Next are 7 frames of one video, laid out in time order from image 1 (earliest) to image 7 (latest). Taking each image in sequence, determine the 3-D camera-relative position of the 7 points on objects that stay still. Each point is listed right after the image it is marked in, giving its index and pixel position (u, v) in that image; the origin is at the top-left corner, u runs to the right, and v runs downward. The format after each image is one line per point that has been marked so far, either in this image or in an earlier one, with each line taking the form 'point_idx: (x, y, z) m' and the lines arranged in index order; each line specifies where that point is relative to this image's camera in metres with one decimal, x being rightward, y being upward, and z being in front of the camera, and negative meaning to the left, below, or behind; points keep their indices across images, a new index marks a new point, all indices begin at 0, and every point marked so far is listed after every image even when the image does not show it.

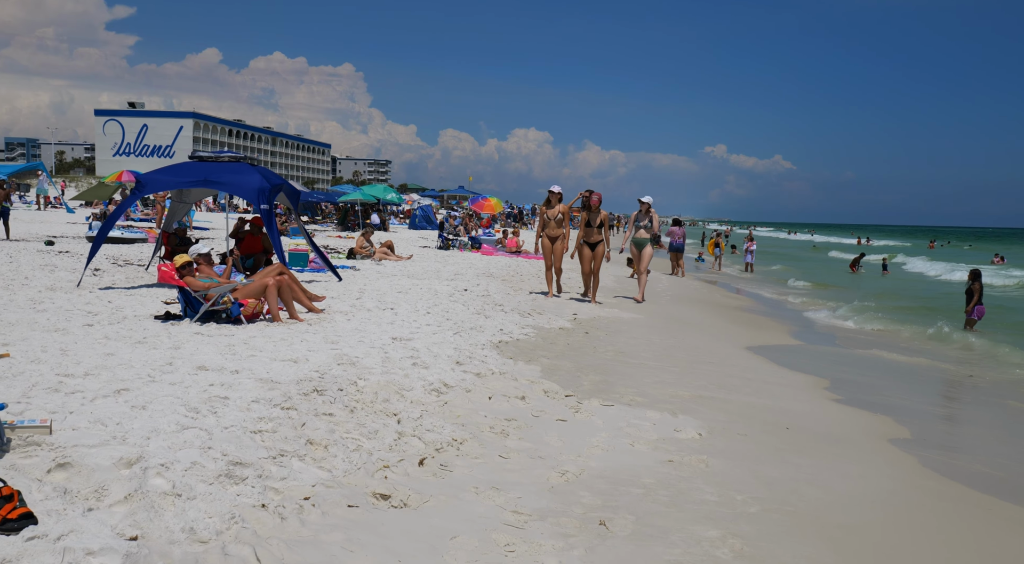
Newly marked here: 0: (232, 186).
0: (-4.3, +1.5, +10.5) m
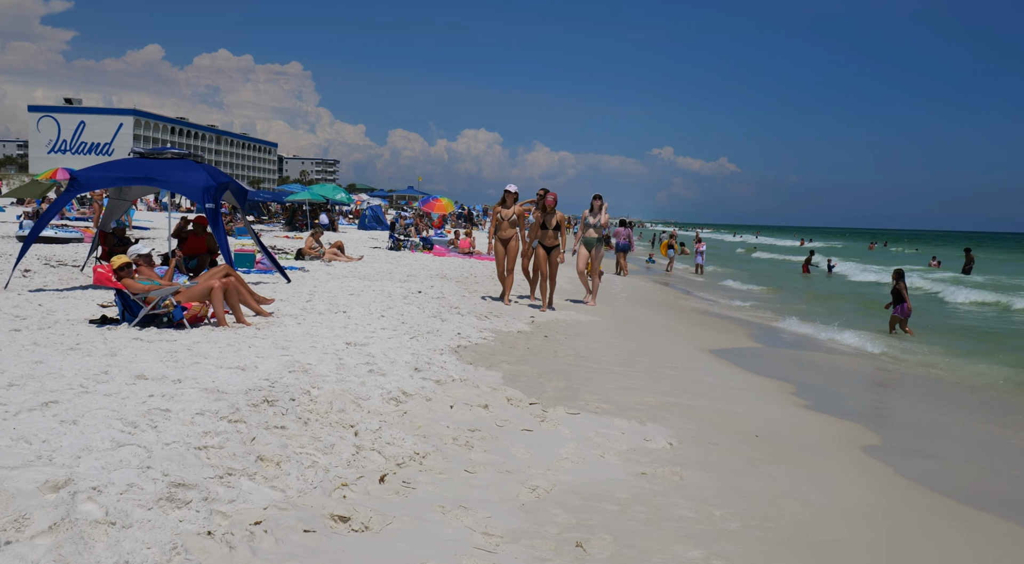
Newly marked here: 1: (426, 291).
0: (-5.0, +1.5, +10.0) m
1: (-1.5, -0.1, +11.8) m
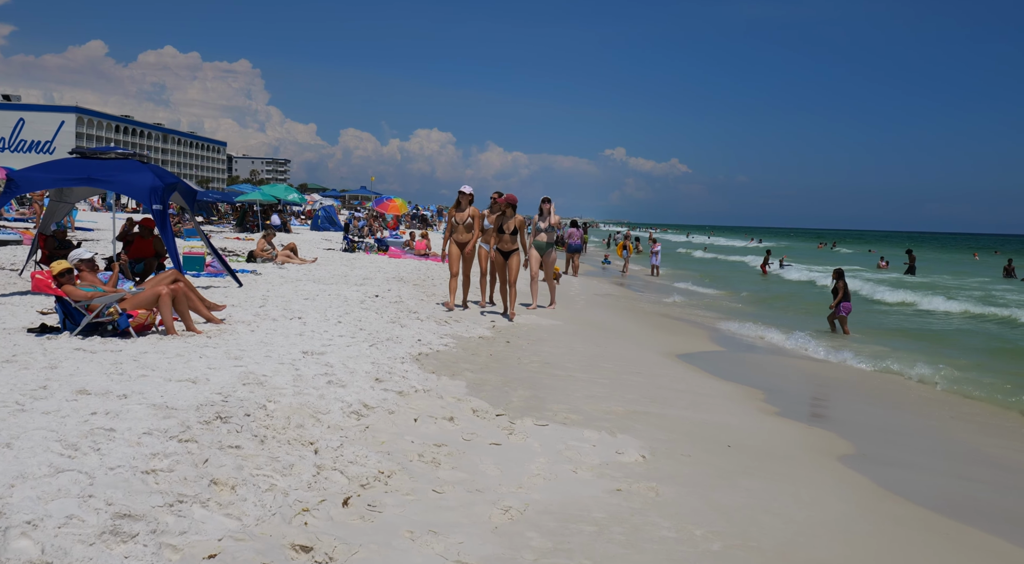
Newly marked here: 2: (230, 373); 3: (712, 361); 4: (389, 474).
0: (-5.5, +1.4, +9.5) m
1: (-2.2, -0.2, +11.5) m
2: (-2.2, -0.7, +5.3) m
3: (+2.4, -0.9, +8.0) m
4: (-0.7, -1.0, +3.7) m
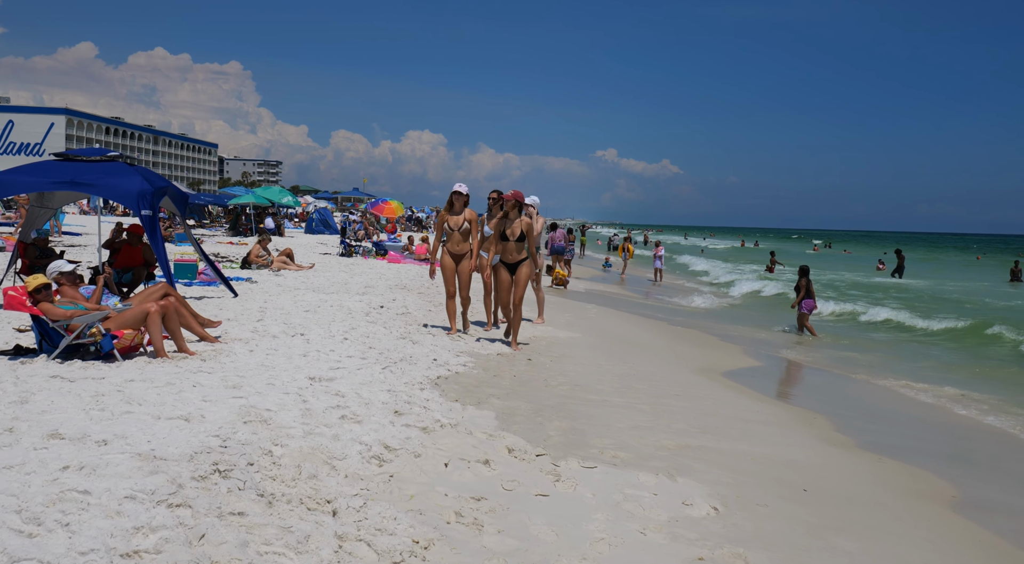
0: (-5.3, +1.2, +8.8) m
1: (-2.0, -0.4, +10.9) m
2: (-1.9, -0.8, +4.6) m
3: (+2.6, -1.1, +7.3) m
4: (-0.4, -1.2, +3.0) m
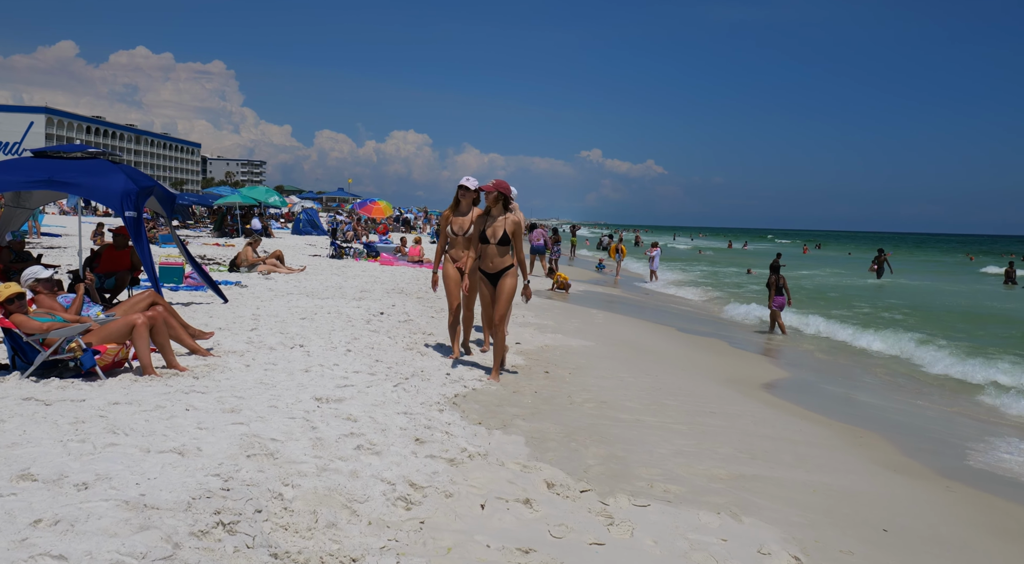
0: (-5.2, +1.1, +8.2) m
1: (-1.9, -0.4, +10.3) m
2: (-1.7, -0.9, +4.0) m
3: (+2.8, -1.1, +6.9) m
4: (-0.1, -1.2, +2.5) m
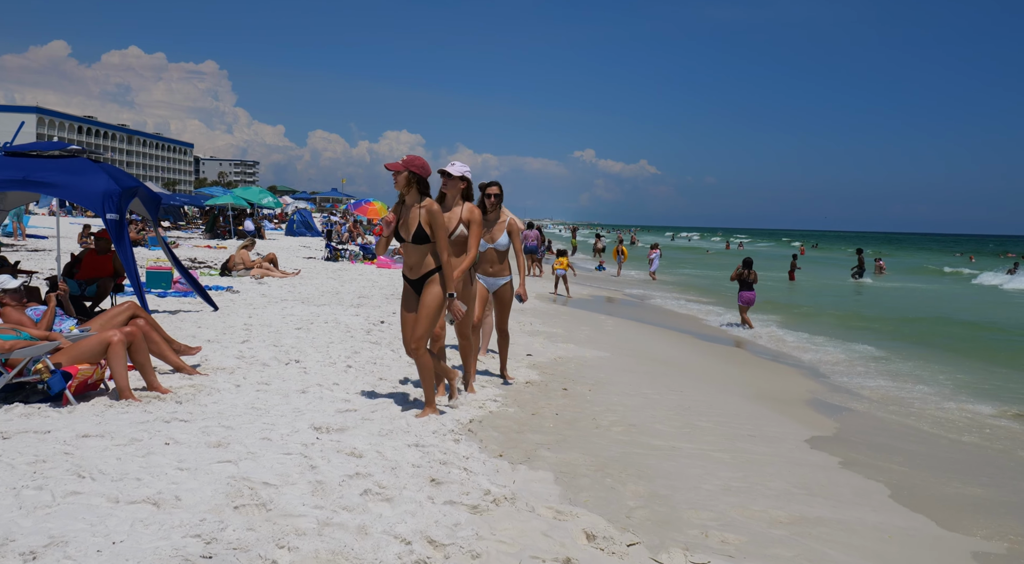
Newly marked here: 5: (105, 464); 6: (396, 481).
0: (-5.0, +1.0, +7.5) m
1: (-1.8, -0.5, +9.7) m
2: (-1.5, -1.0, +3.4) m
3: (+2.9, -1.2, +6.3) m
4: (+0.1, -1.3, +1.9) m
5: (-2.2, -1.0, +3.6) m
6: (-0.6, -1.1, +3.7) m
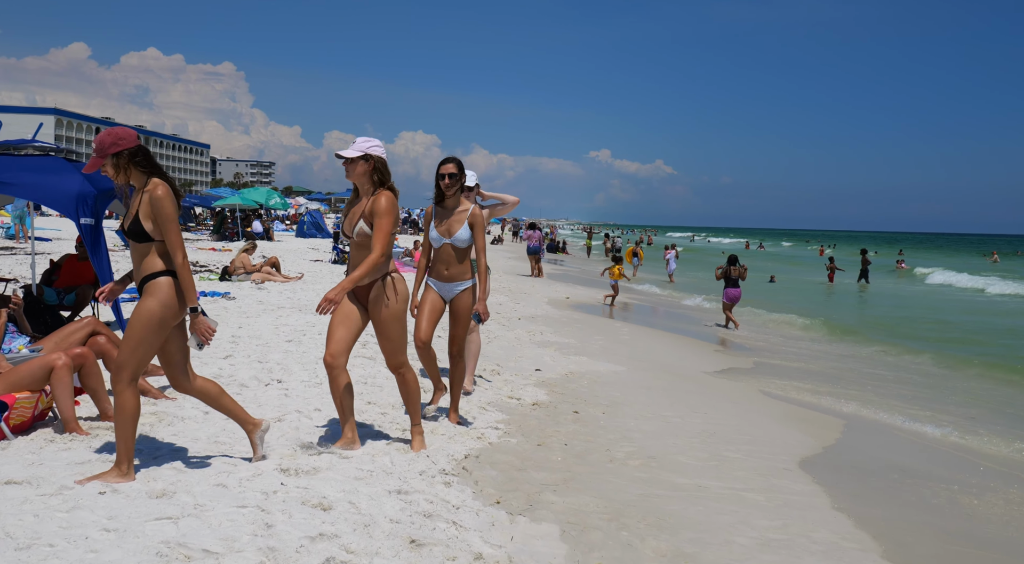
0: (-5.0, +1.0, +7.0) m
1: (-1.7, -0.6, +9.1) m
2: (-1.6, -1.1, +2.8) m
3: (+3.0, -1.3, +5.6) m
4: (0.0, -1.4, +1.3) m
5: (-2.2, -1.1, +3.0) m
6: (-0.7, -1.2, +3.0) m
